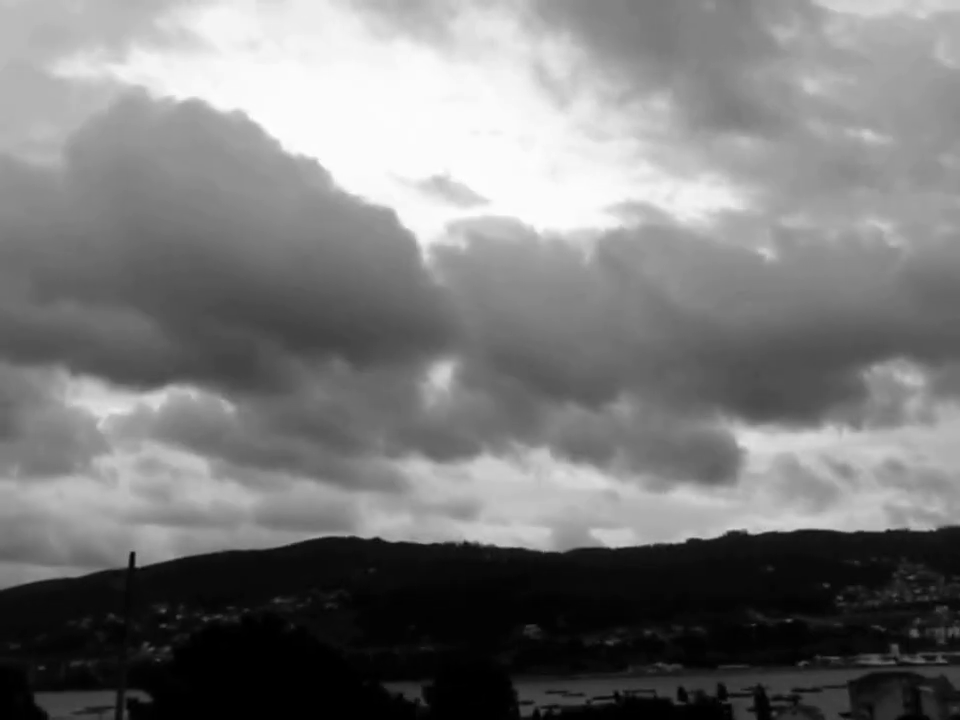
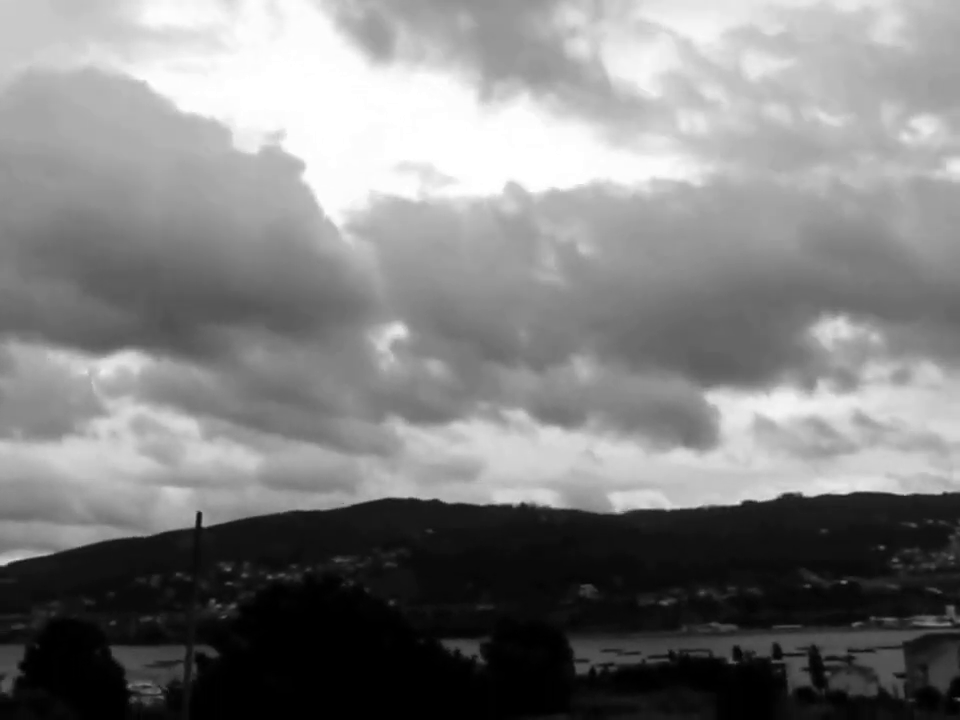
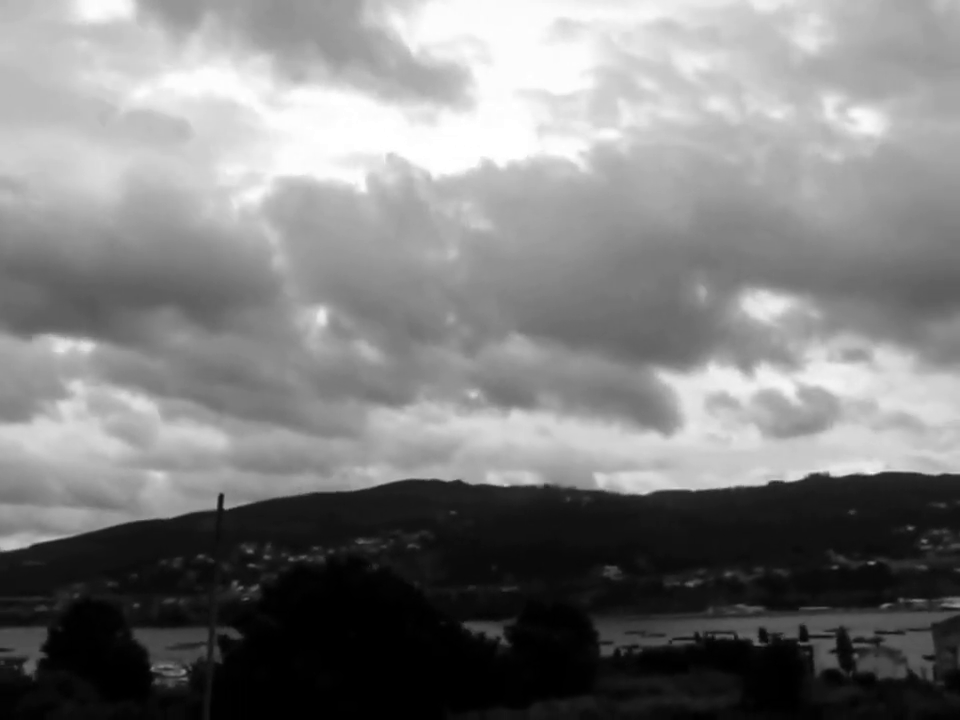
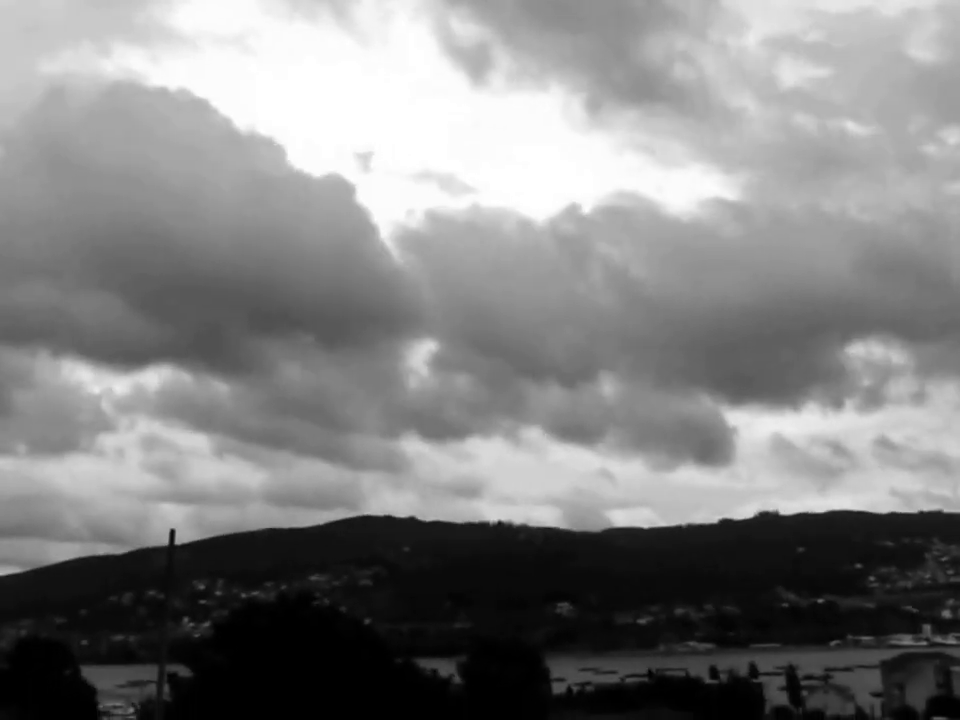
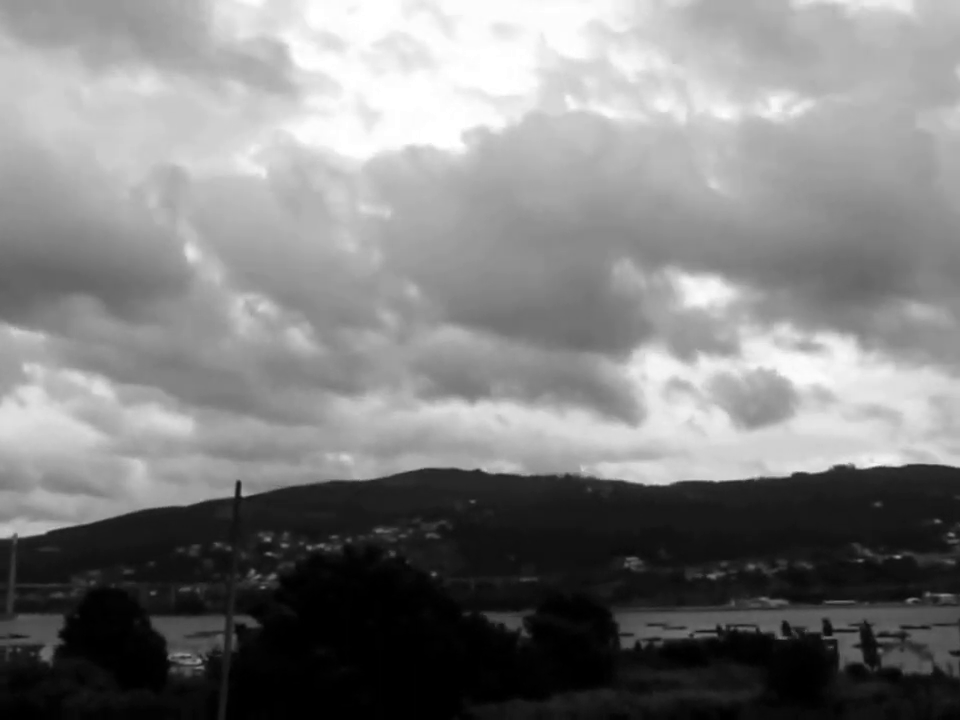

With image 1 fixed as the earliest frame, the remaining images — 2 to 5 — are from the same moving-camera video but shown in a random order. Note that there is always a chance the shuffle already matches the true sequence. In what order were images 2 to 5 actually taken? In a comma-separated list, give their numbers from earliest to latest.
4, 2, 3, 5
